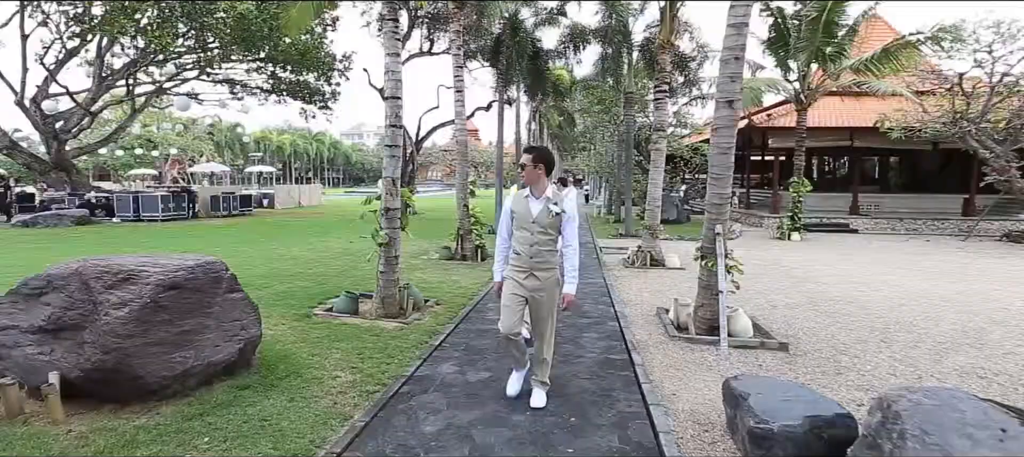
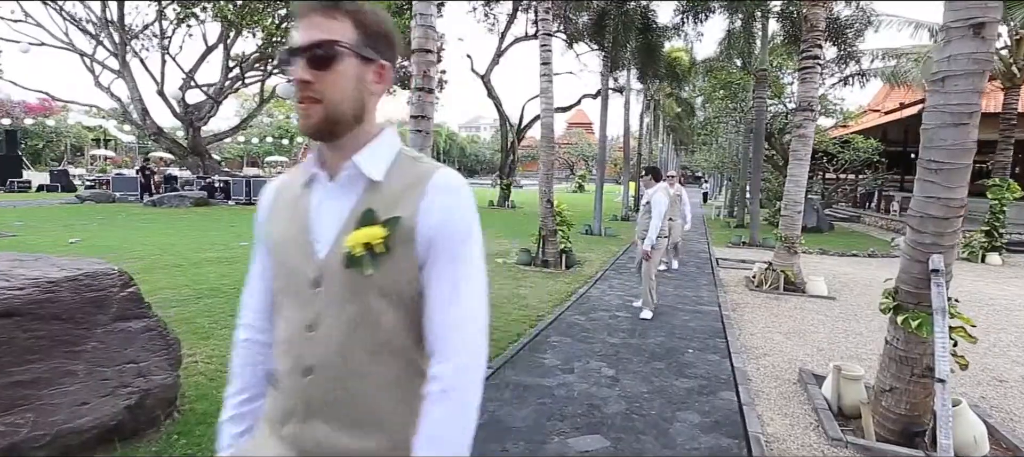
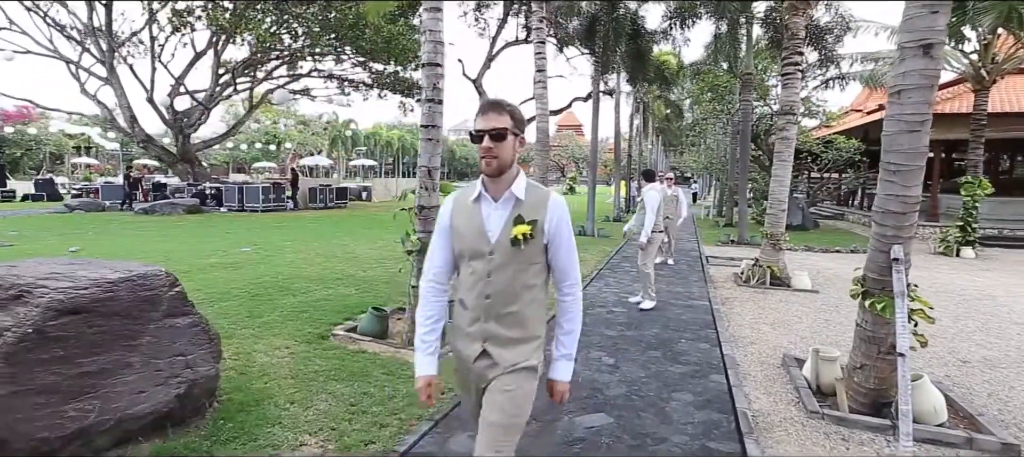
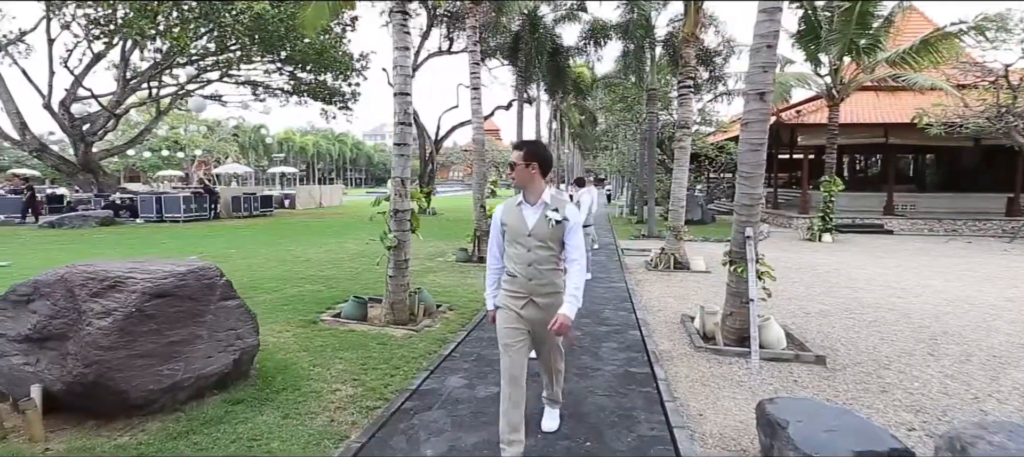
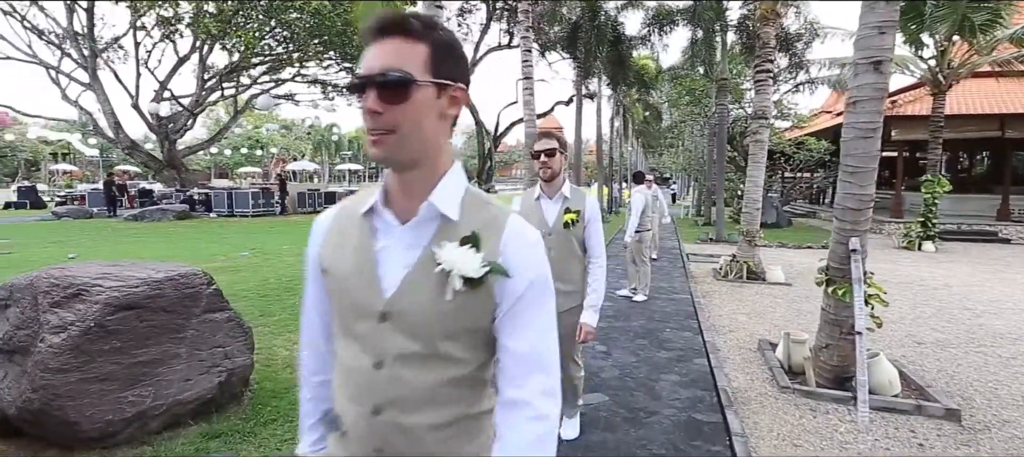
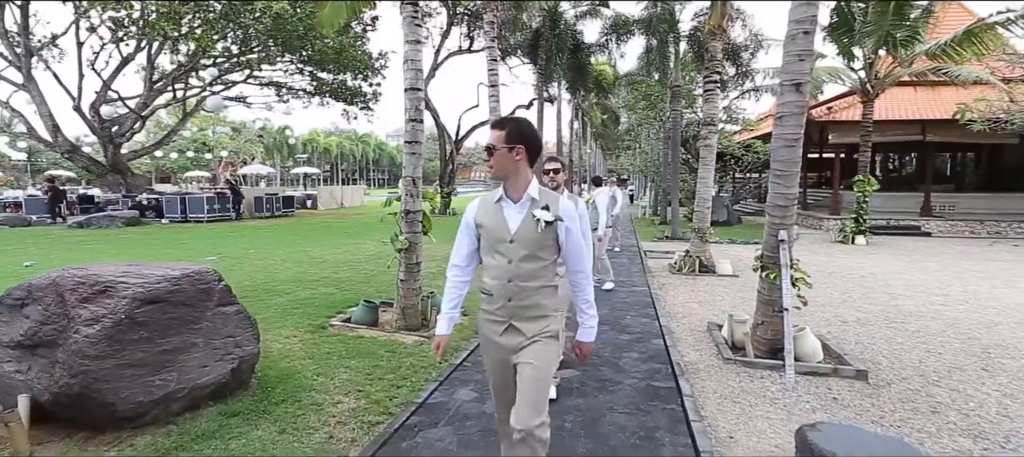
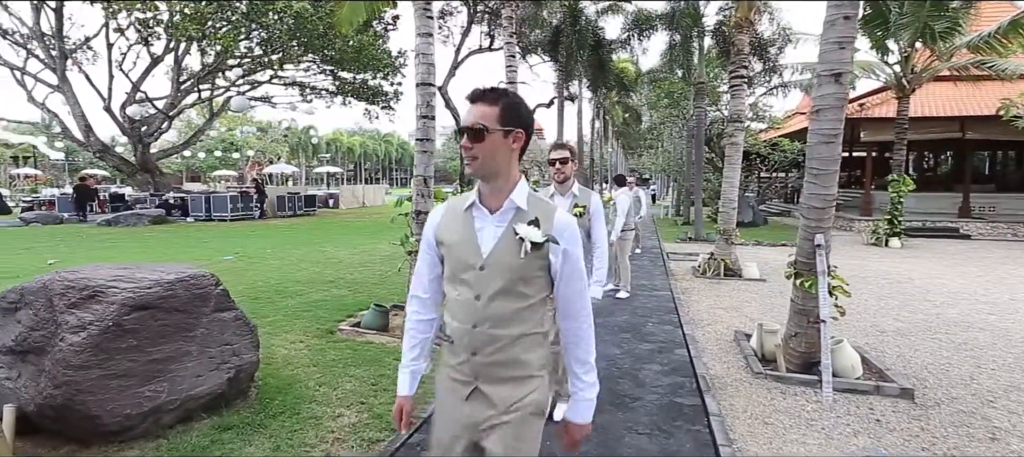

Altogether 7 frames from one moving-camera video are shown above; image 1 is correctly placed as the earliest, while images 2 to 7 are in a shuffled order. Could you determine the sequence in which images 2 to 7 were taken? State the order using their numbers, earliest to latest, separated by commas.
4, 6, 7, 5, 3, 2
